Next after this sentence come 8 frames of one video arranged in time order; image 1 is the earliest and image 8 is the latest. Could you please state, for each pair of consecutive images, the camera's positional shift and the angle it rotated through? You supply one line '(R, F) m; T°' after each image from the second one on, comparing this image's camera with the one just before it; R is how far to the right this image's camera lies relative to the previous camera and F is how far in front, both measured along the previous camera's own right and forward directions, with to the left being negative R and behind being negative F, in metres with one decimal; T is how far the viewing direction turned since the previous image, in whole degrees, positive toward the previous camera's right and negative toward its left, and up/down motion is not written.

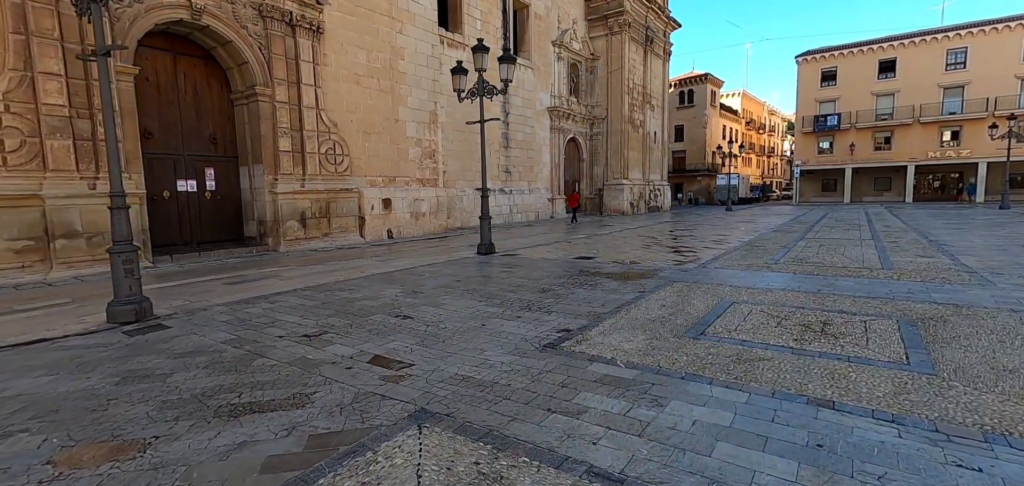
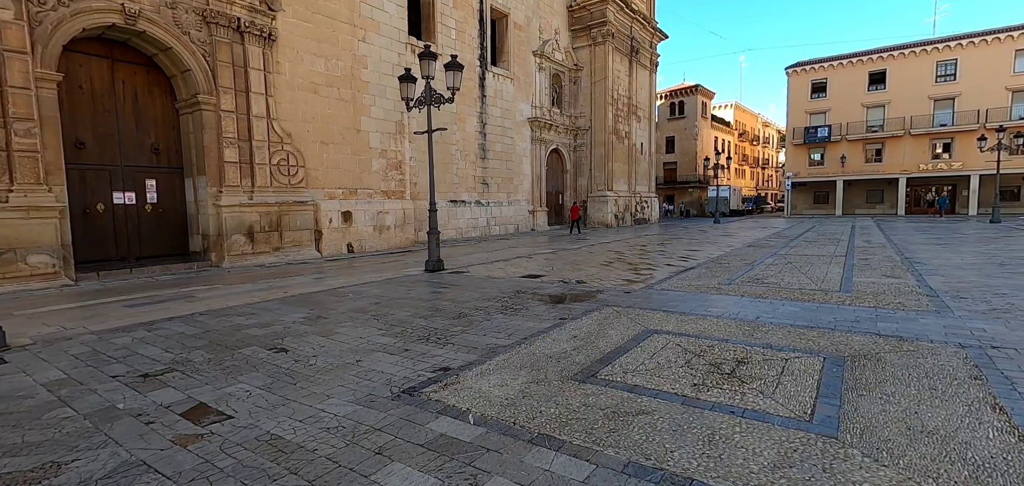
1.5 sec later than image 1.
(+0.9, +0.5) m; 0°
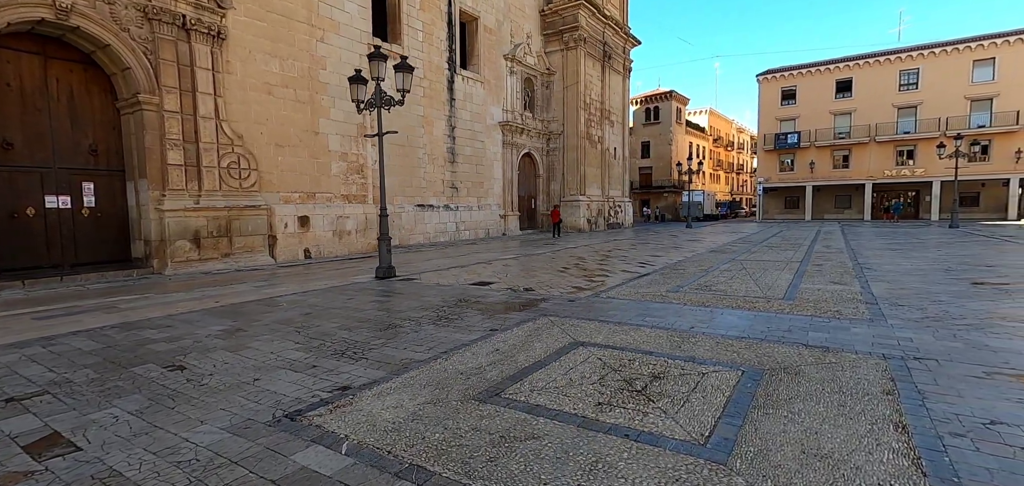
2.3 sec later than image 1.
(+0.5, +0.2) m; +2°
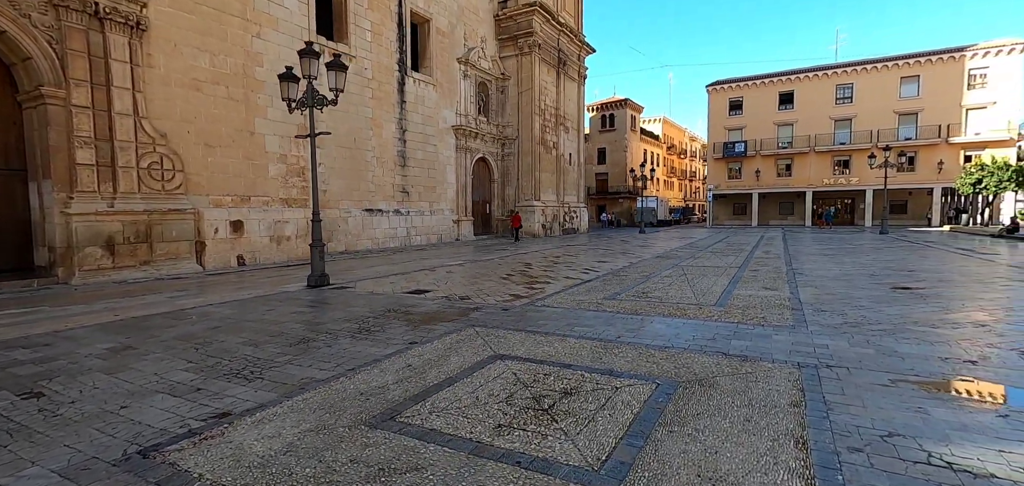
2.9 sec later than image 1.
(+0.4, +0.2) m; +5°
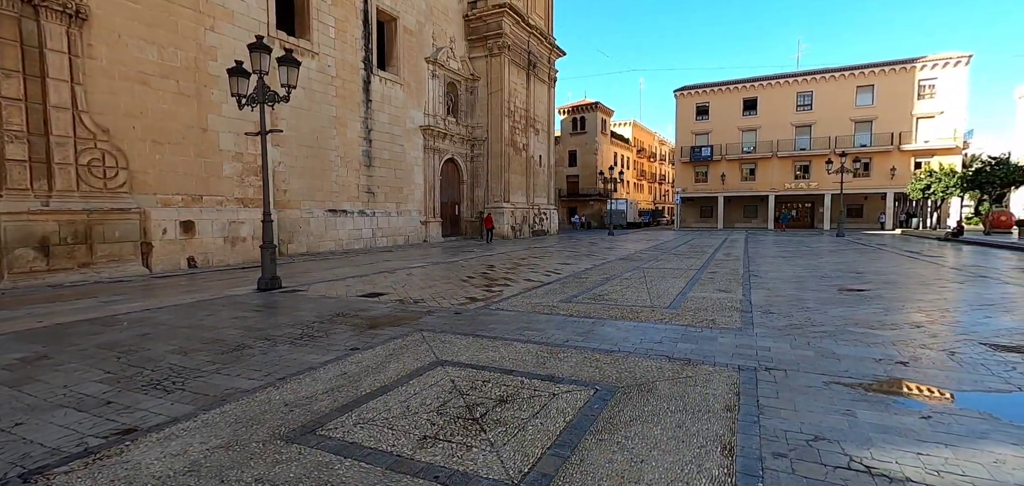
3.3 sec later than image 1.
(+0.3, +0.1) m; +3°
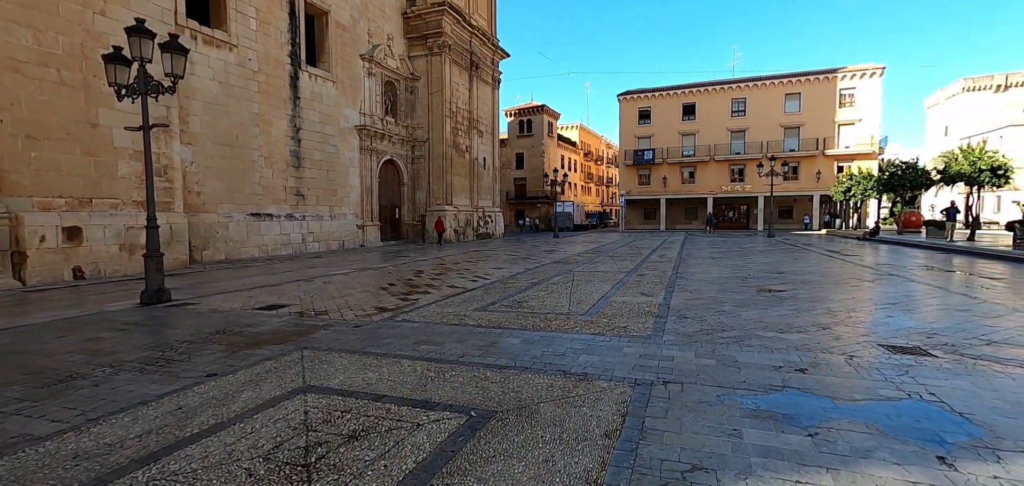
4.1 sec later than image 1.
(+0.6, +0.4) m; +6°
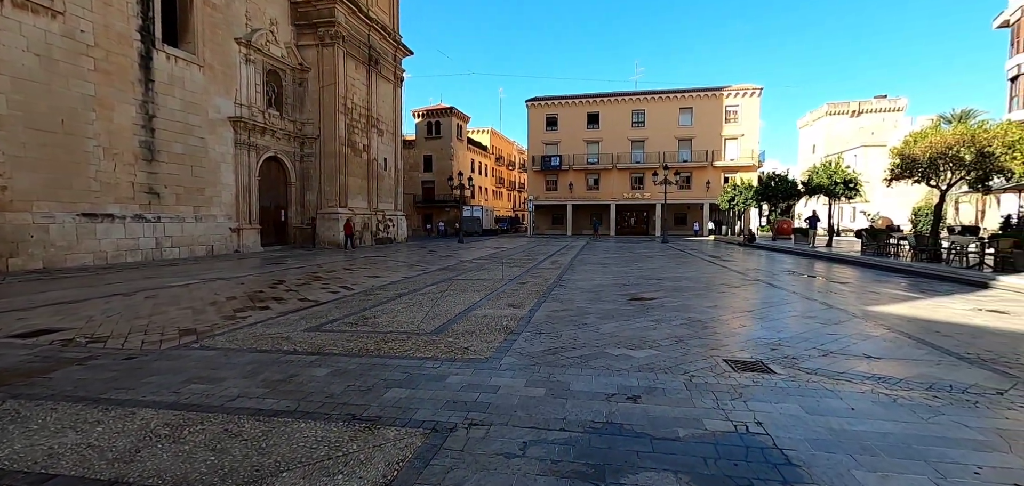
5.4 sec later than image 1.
(+0.9, +0.6) m; +10°
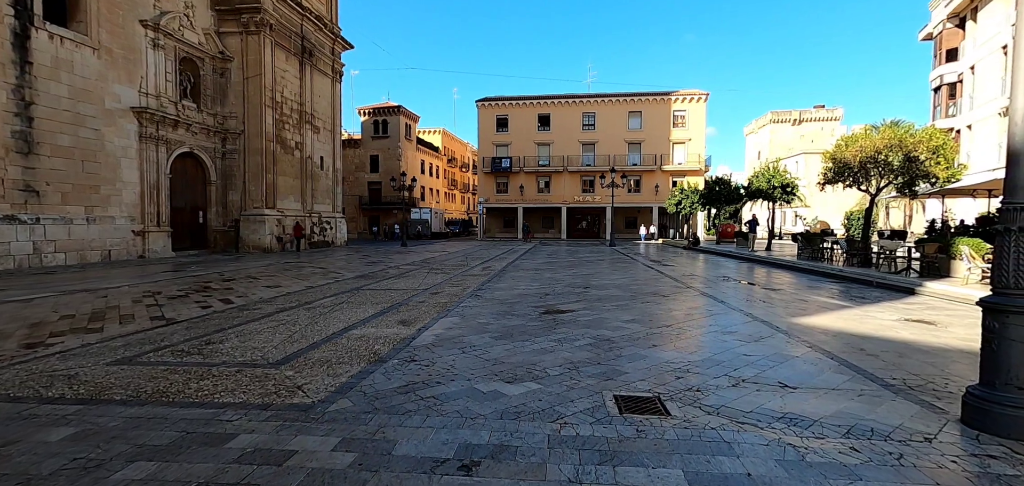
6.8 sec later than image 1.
(+0.9, +0.9) m; +5°
